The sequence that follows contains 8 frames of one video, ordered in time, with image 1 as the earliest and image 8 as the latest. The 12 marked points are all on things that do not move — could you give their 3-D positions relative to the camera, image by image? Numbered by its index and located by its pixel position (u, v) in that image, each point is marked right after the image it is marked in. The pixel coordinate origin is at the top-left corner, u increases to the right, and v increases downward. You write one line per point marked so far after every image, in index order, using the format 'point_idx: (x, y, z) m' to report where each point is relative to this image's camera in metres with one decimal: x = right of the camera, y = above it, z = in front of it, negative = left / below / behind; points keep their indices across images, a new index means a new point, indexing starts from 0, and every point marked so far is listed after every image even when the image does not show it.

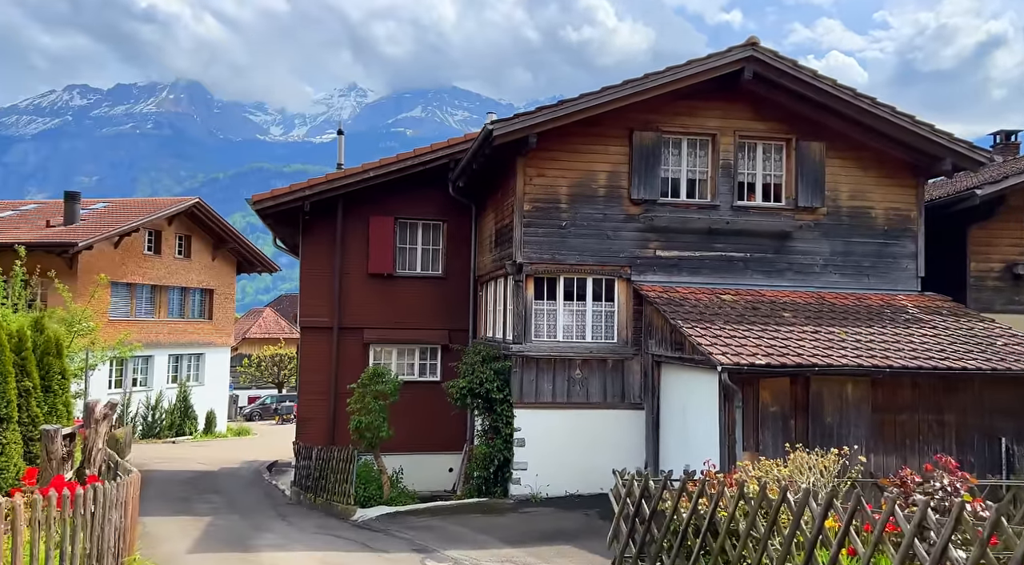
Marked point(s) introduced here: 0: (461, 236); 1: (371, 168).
0: (-1.2, +1.0, +18.3) m
1: (-3.1, +2.4, +17.4) m
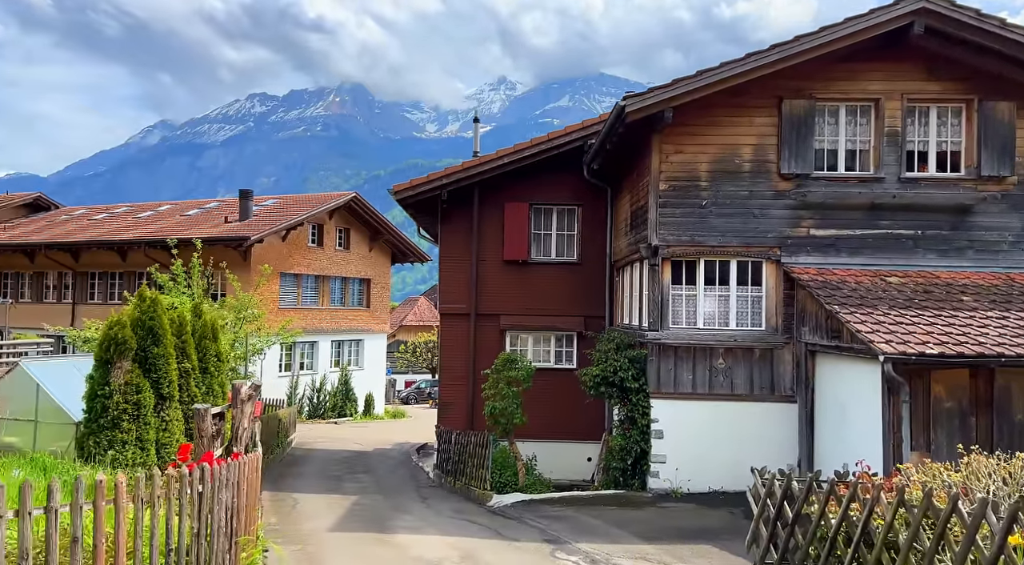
0: (+1.9, +1.4, +17.8) m
1: (-0.2, +2.7, +17.2) m
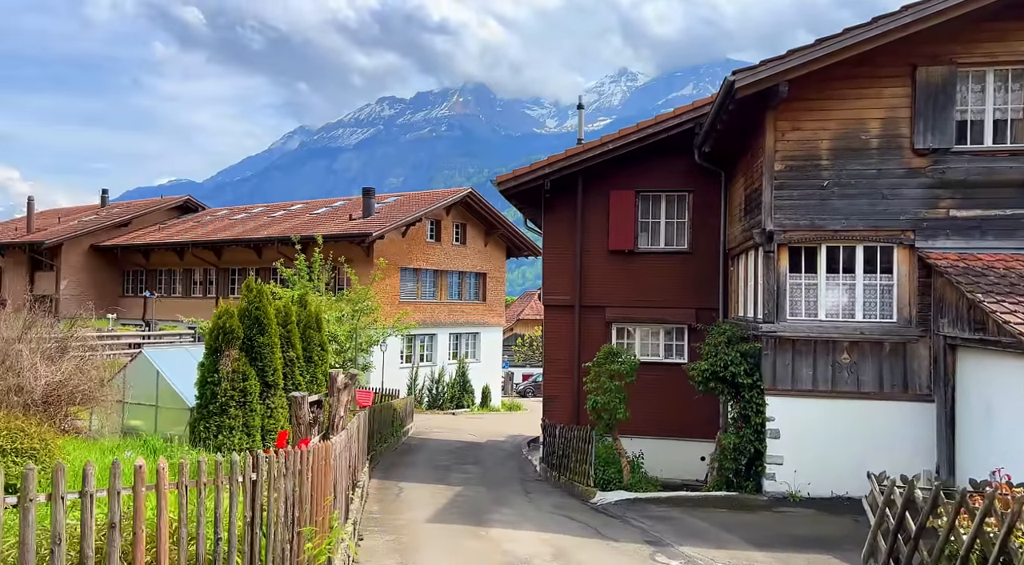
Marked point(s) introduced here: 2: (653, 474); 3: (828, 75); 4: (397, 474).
0: (+4.2, +1.6, +16.8) m
1: (+2.0, +2.9, +16.6) m
2: (+2.9, -3.9, +16.4) m
3: (+5.0, +3.3, +12.8) m
4: (-2.3, -3.9, +16.3) m
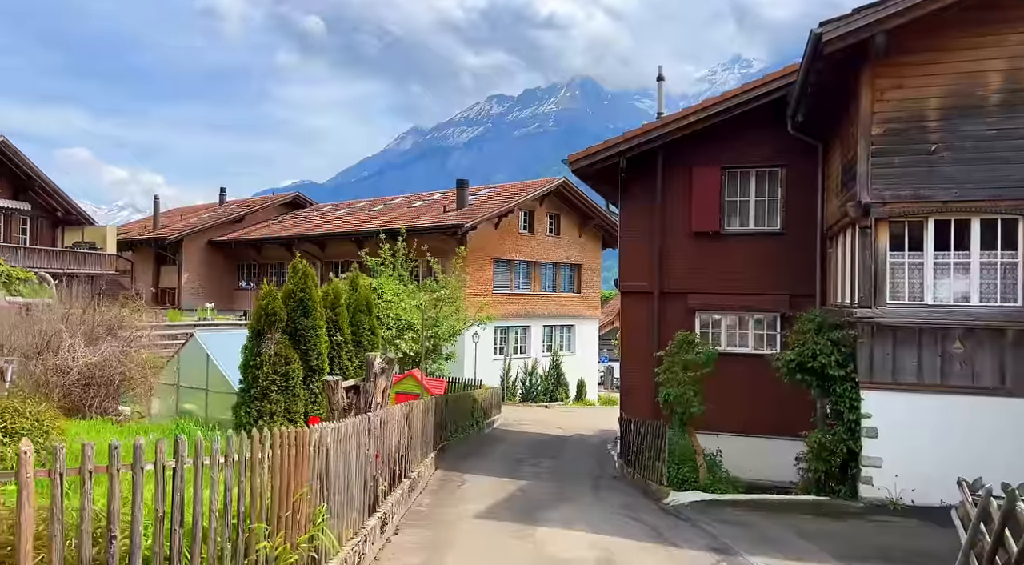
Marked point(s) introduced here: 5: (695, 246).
0: (+5.6, +1.9, +15.3) m
1: (+3.4, +3.2, +15.3) m
2: (+4.3, -3.6, +15.1) m
3: (+5.9, +3.6, +11.2) m
4: (-0.9, -3.6, +15.7) m
5: (+3.6, +0.7, +15.9) m
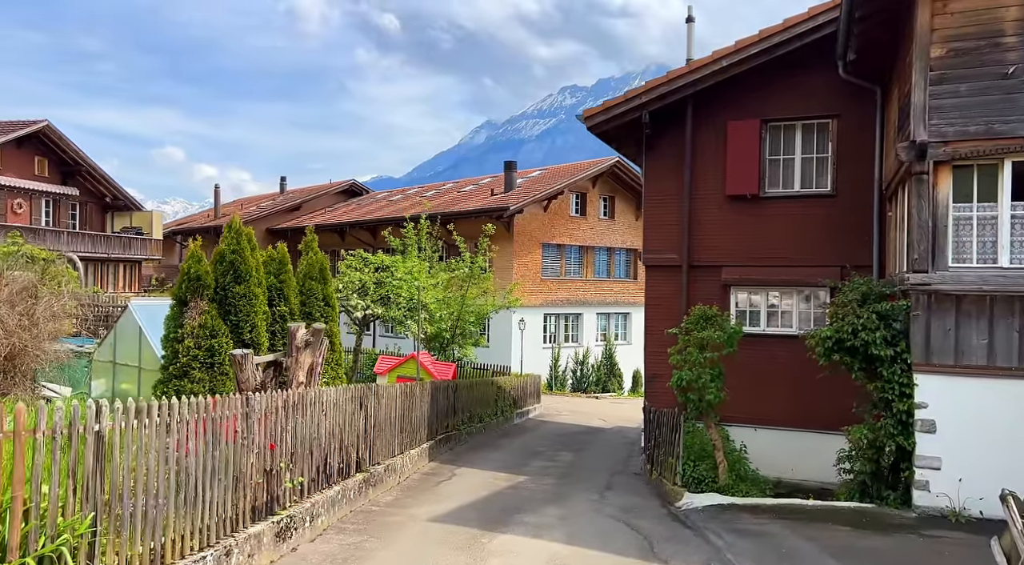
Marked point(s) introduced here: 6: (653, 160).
0: (+5.7, +2.4, +13.0) m
1: (+3.5, +3.7, +13.3) m
2: (+4.3, -3.1, +13.0) m
3: (+5.5, +4.1, +8.9) m
4: (-0.7, -3.1, +14.1) m
5: (+3.7, +1.2, +13.8) m
6: (+2.5, +2.2, +14.5) m
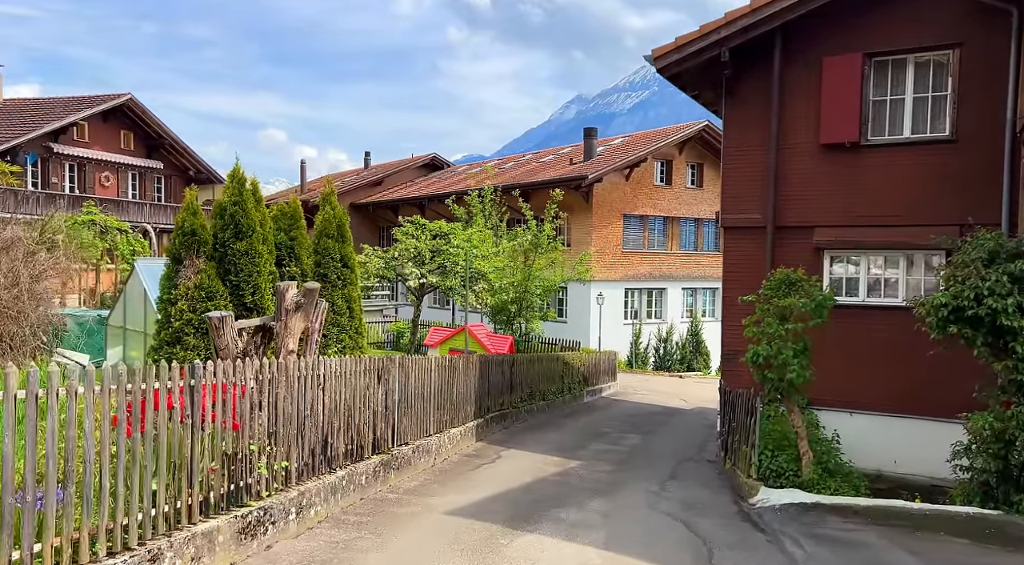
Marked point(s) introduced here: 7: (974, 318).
0: (+6.4, +2.9, +10.9) m
1: (+4.3, +4.3, +11.4) m
2: (+5.1, -2.6, +11.2) m
3: (+5.8, +4.5, +6.8) m
4: (+0.2, -2.5, +12.9) m
5: (+4.6, +1.8, +12.0) m
6: (+3.5, +2.8, +12.7) m
7: (+4.5, -0.3, +7.9) m
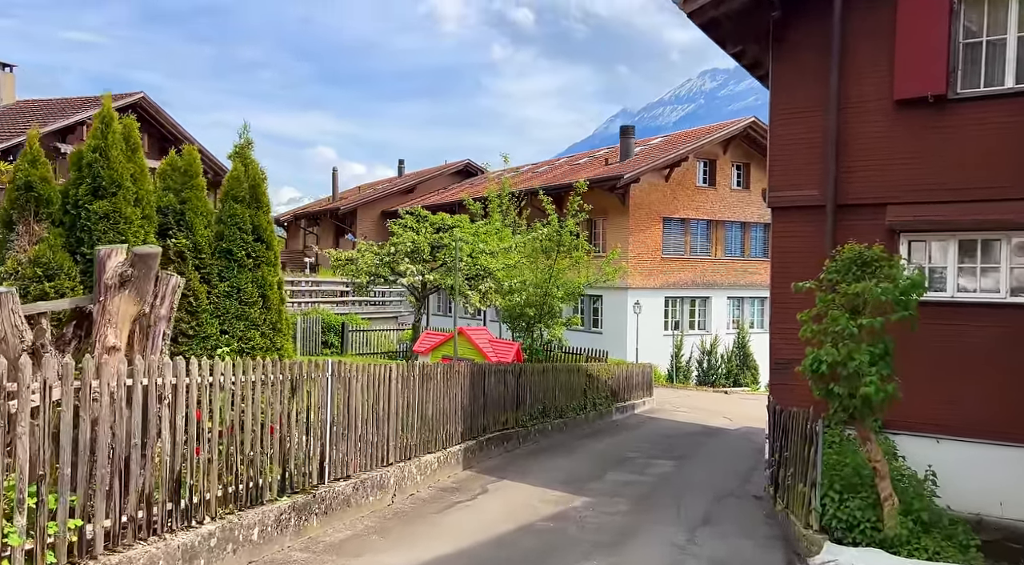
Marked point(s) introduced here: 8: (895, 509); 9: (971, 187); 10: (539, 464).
0: (+6.3, +3.0, +8.4) m
1: (+4.2, +4.4, +9.0) m
2: (+5.0, -2.5, +8.6) m
3: (+5.5, +4.7, +4.3) m
4: (+0.2, -2.4, +10.5) m
5: (+4.5, +1.9, +9.5) m
6: (+3.5, +2.9, +10.3) m
7: (+4.2, -0.1, +5.3) m
8: (+3.1, -1.8, +6.5) m
9: (+5.2, +1.1, +9.0) m
10: (+0.3, -2.5, +11.0) m
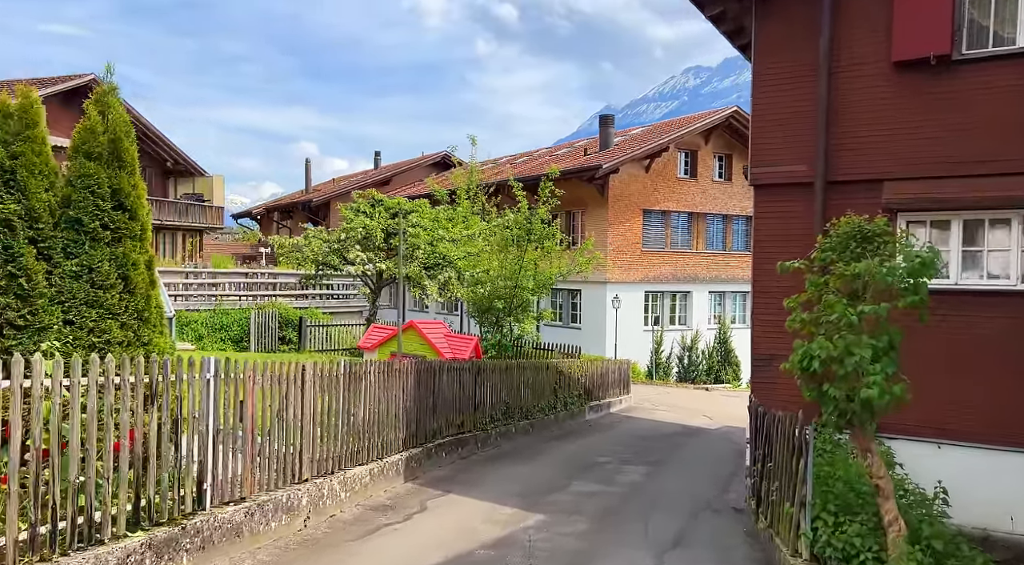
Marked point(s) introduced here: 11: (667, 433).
0: (+5.8, +3.2, +7.3) m
1: (+3.6, +4.5, +7.8) m
2: (+4.5, -2.3, +7.5) m
3: (+5.0, +4.8, +3.2) m
4: (-0.4, -2.3, +9.4) m
5: (+4.0, +2.1, +8.4) m
6: (+2.9, +3.0, +9.1) m
7: (+3.8, 0.0, +4.2) m
8: (+2.6, -1.7, +5.4) m
9: (+4.6, +1.3, +7.9) m
10: (-0.2, -2.3, +9.8) m
11: (+3.0, -3.0, +16.1) m
